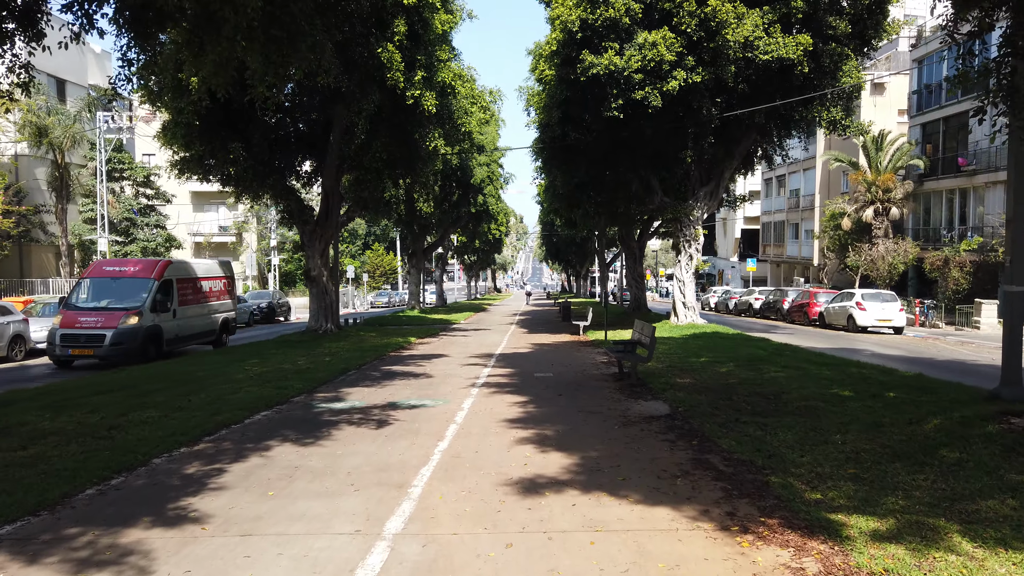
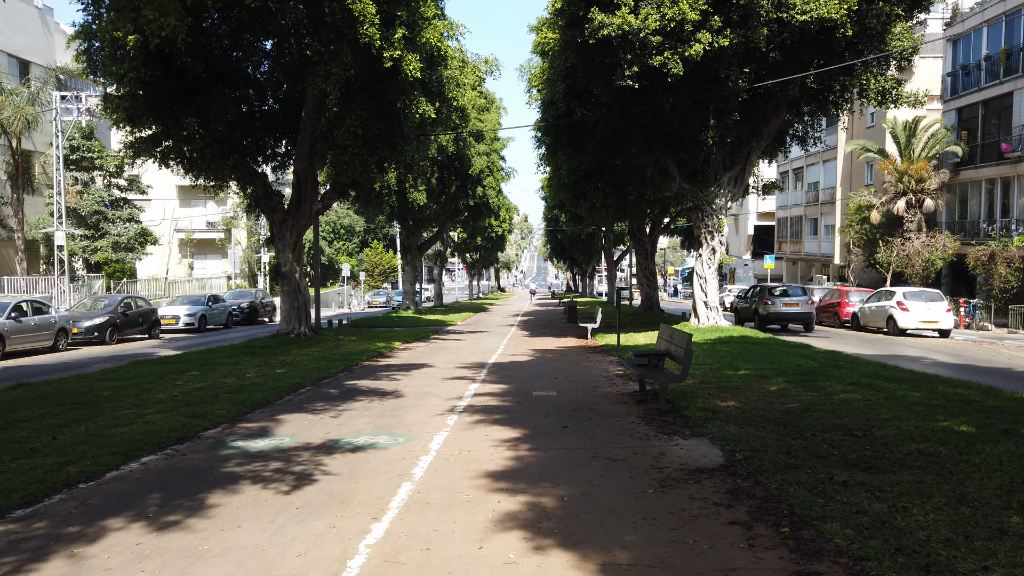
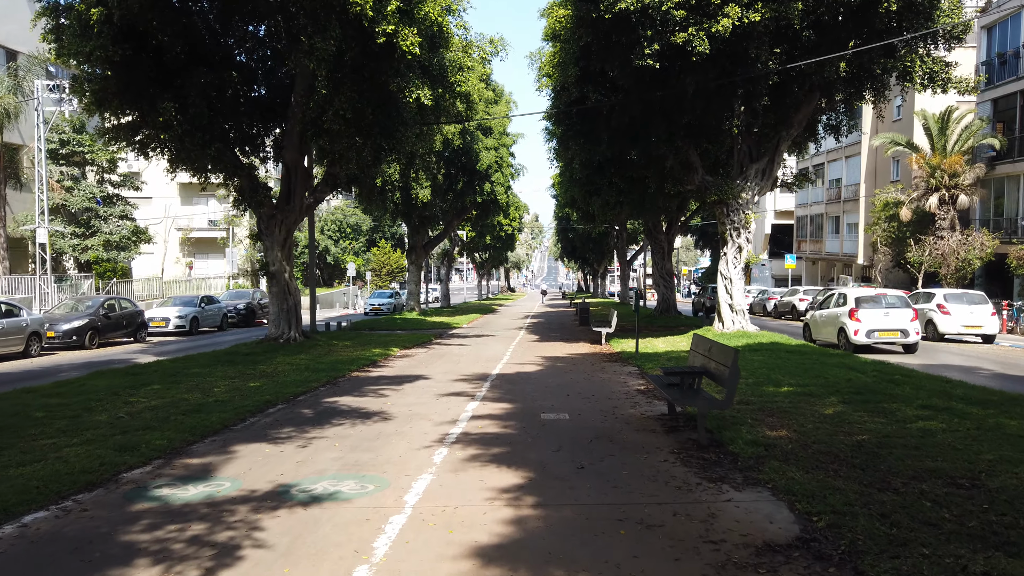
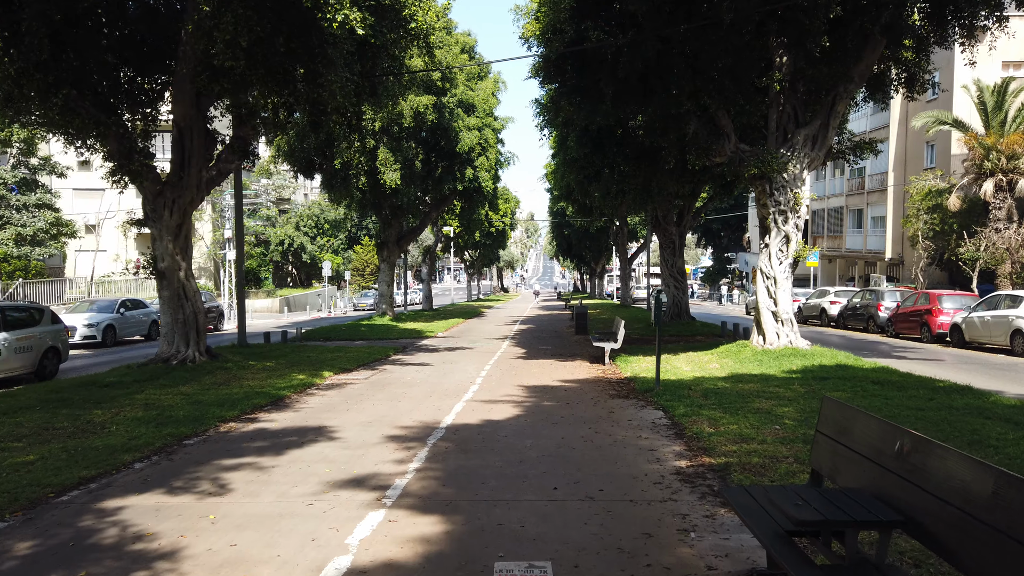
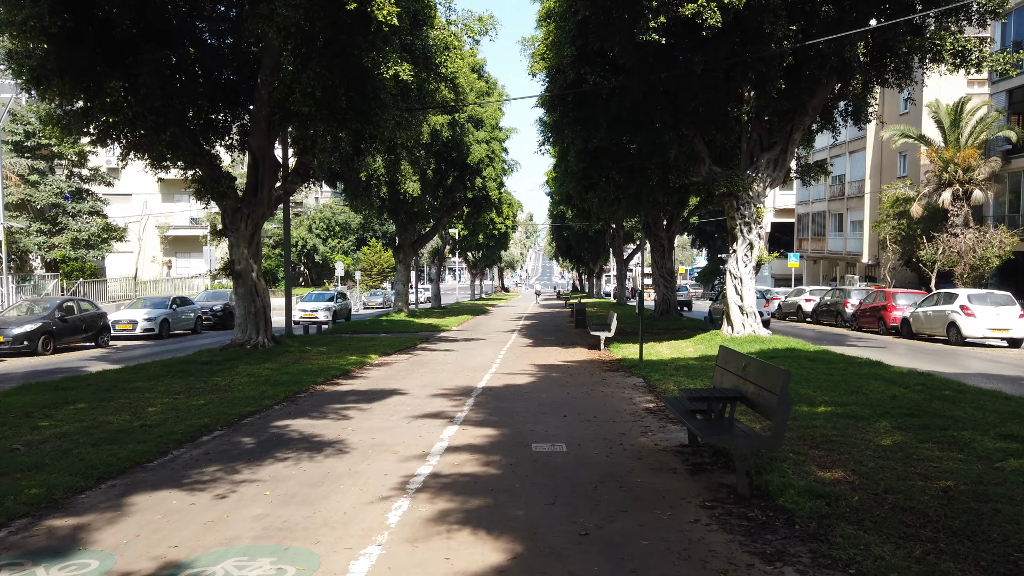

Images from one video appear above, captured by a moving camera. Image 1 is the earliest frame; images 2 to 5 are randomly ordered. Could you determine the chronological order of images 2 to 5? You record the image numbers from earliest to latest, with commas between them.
2, 3, 5, 4
